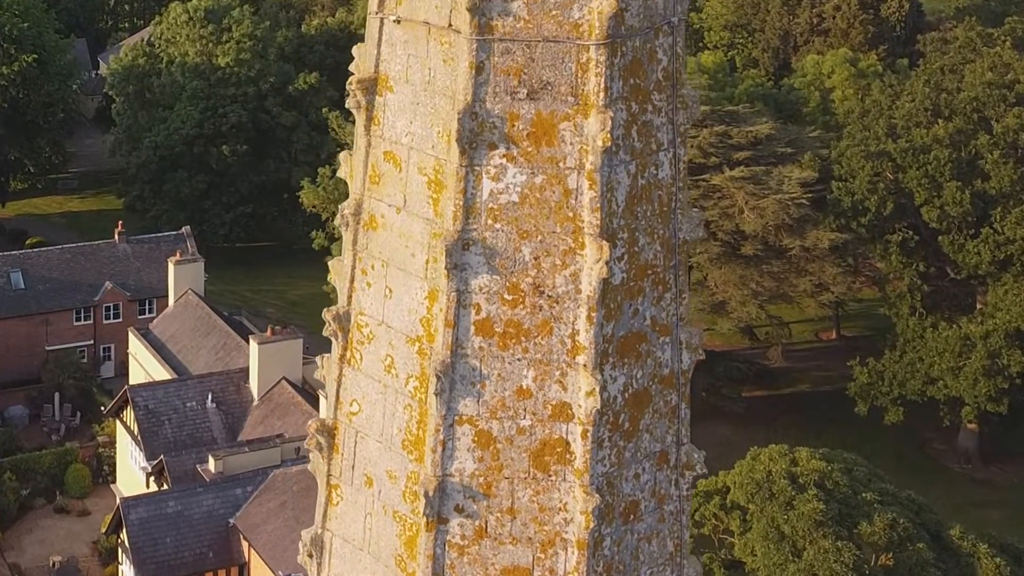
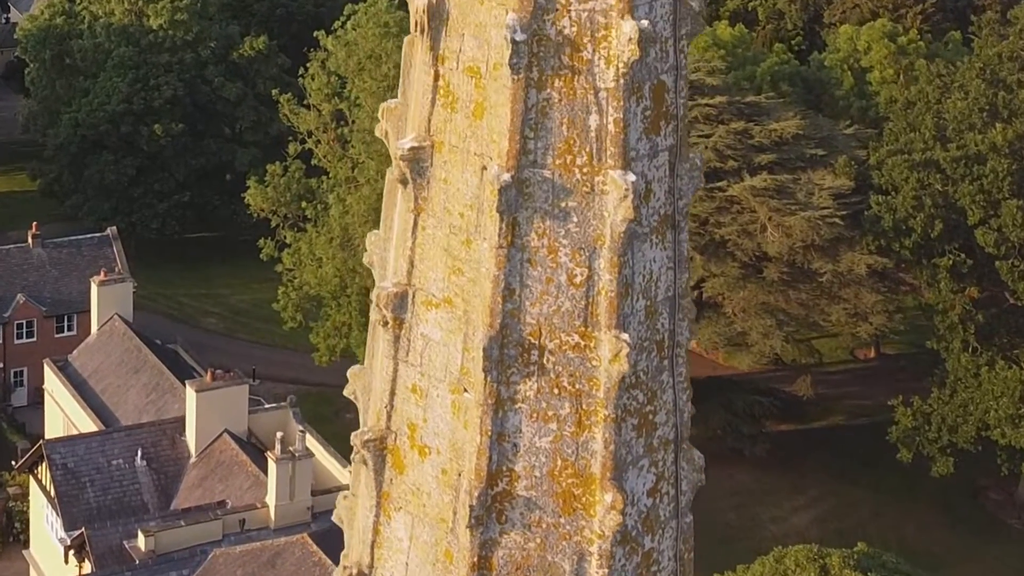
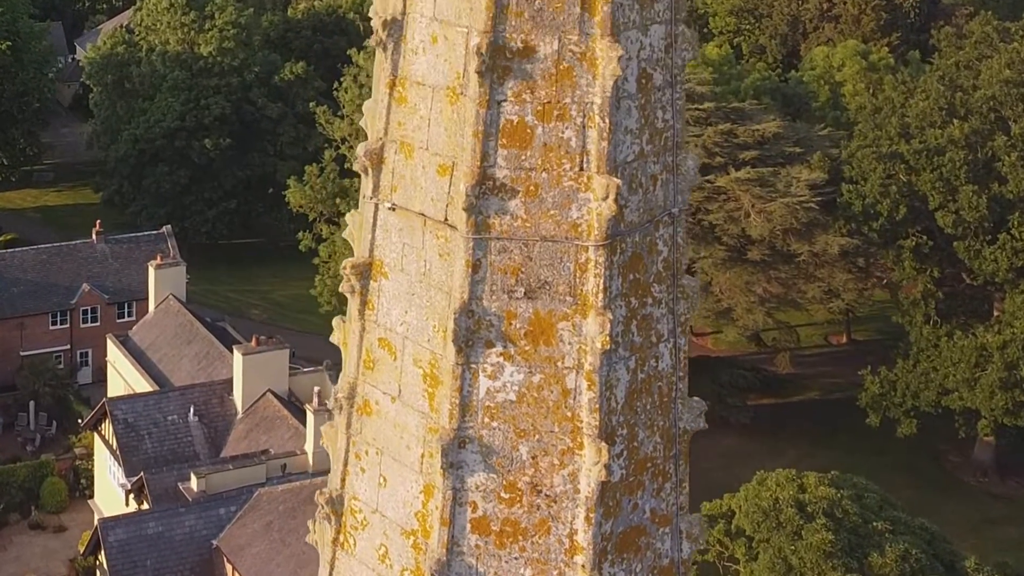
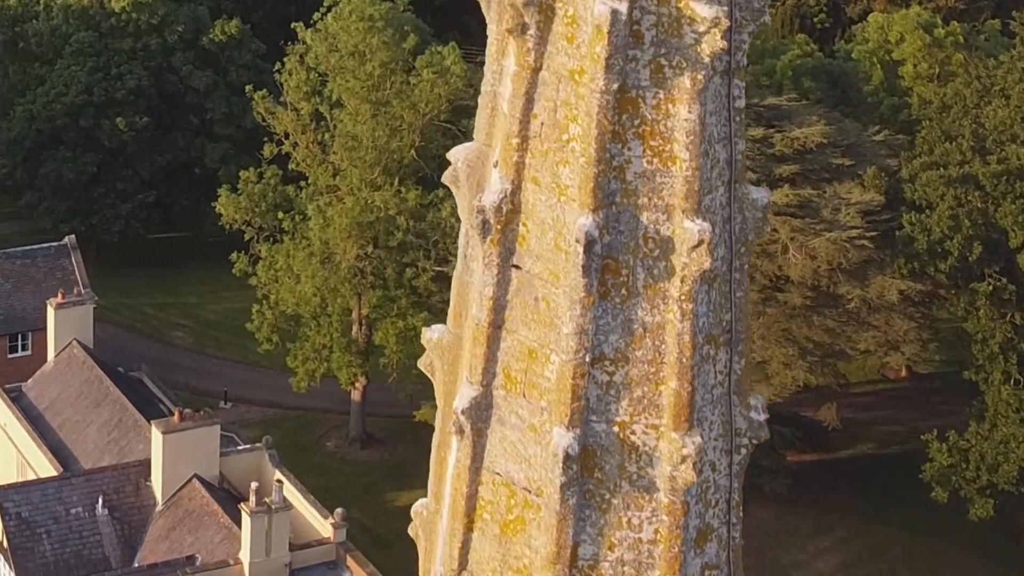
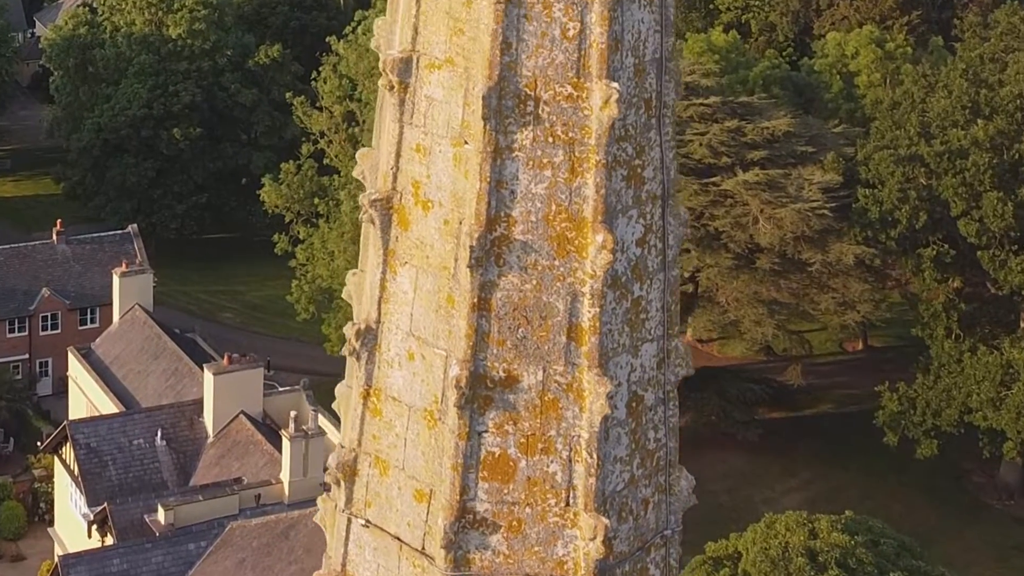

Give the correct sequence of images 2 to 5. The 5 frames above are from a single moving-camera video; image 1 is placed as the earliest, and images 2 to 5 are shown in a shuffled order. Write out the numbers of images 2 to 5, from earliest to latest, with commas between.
3, 5, 2, 4
